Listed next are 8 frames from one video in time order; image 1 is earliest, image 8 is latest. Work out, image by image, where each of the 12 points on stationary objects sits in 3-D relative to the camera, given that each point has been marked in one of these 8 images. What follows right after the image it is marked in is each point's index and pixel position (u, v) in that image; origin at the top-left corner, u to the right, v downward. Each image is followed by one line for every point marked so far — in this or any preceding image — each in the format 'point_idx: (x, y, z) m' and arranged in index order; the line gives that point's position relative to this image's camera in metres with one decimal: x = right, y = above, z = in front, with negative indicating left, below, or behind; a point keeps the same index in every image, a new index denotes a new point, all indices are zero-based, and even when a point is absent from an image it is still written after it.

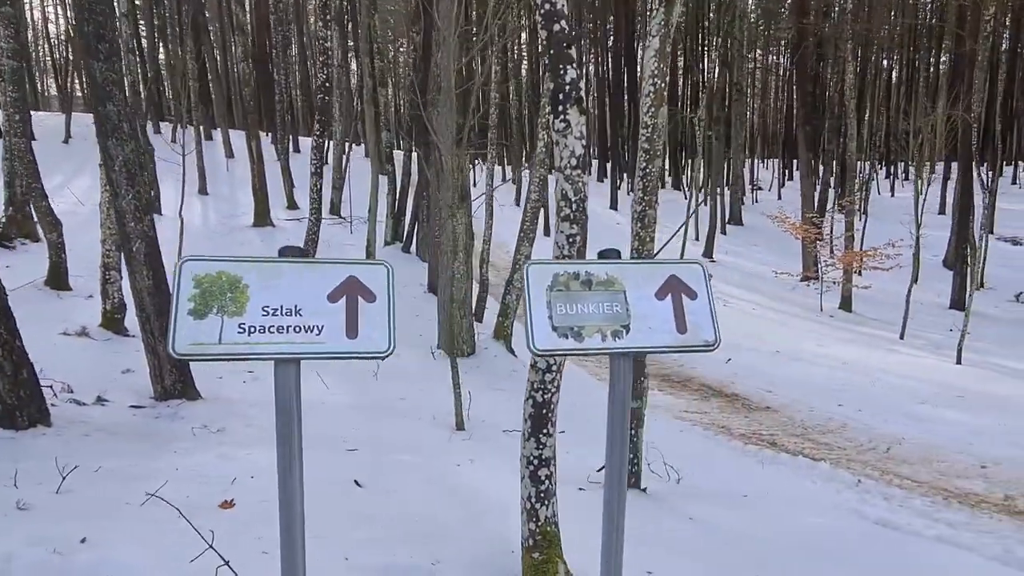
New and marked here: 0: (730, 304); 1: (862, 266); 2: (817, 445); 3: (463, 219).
0: (+5.9, -0.4, +19.4) m
1: (+9.2, +0.6, +19.1) m
2: (+3.3, -1.7, +7.9) m
3: (-0.7, +0.9, +9.5) m
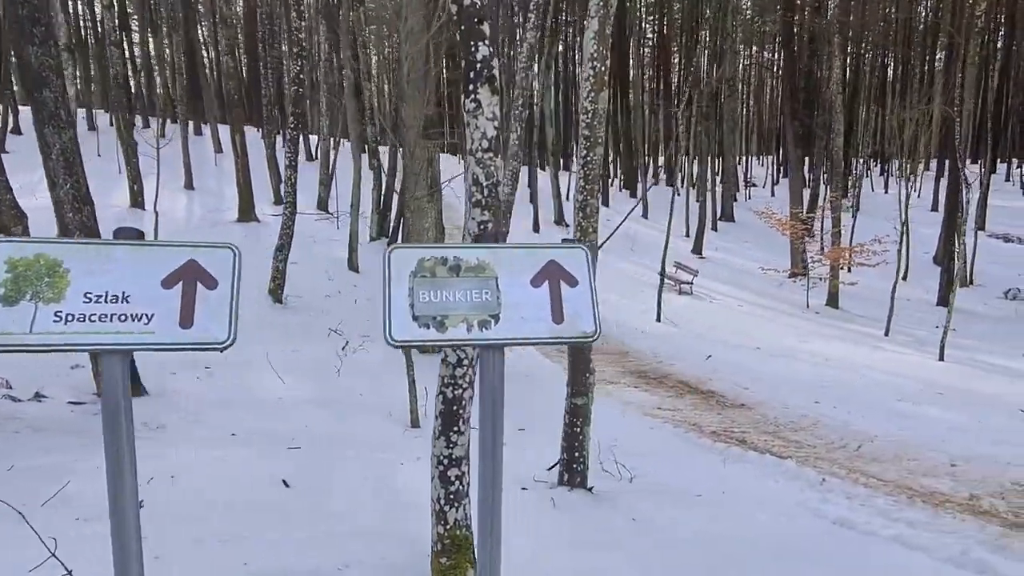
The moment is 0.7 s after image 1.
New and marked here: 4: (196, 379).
0: (+5.5, -0.3, +19.3) m
1: (+8.8, +0.7, +18.9) m
2: (+2.9, -1.7, +7.7) m
3: (-1.0, +1.0, +9.4) m
4: (-3.1, -0.9, +7.2) m
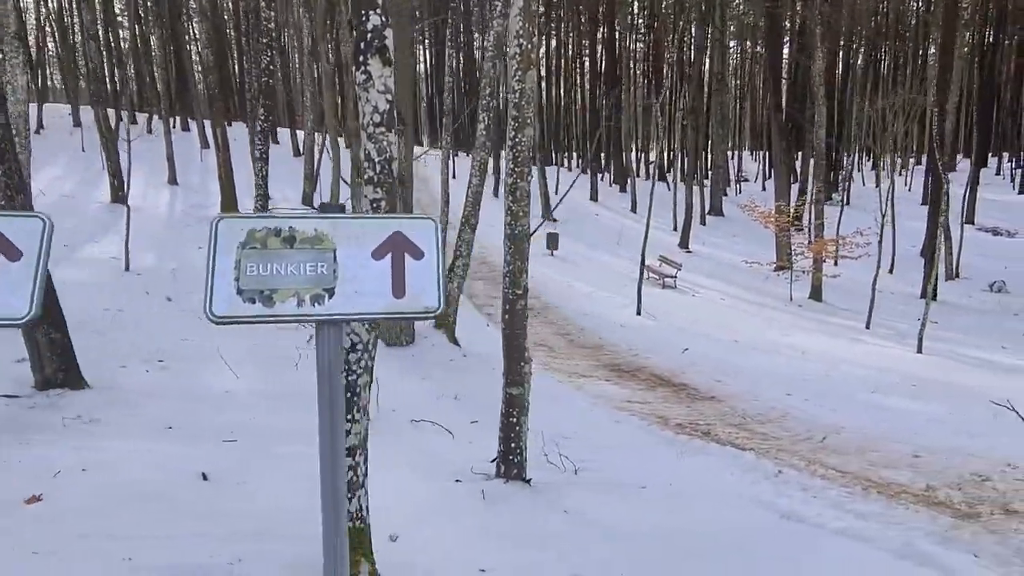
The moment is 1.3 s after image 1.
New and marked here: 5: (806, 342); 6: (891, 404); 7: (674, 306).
0: (+5.0, -0.2, +19.2) m
1: (+8.3, +0.9, +18.8) m
2: (+2.5, -1.5, +7.6) m
3: (-1.5, +1.1, +9.2) m
4: (-3.6, -0.8, +7.0) m
5: (+5.6, -1.0, +13.8) m
6: (+4.7, -1.4, +8.9) m
7: (+3.9, -0.5, +17.2) m
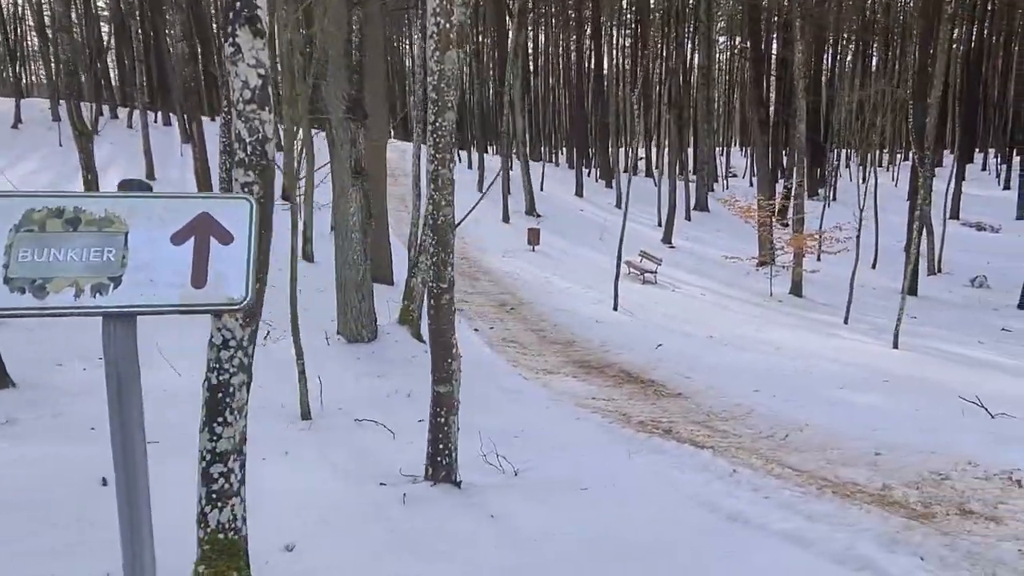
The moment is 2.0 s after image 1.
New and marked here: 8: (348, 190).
0: (+4.4, 0.0, +19.1) m
1: (+7.8, +1.0, +18.7) m
2: (+2.1, -1.5, +7.5) m
3: (-1.9, +1.1, +9.0) m
4: (-4.0, -0.8, +6.8) m
5: (+5.1, -0.9, +13.6) m
6: (+4.2, -1.4, +8.8) m
7: (+3.3, -0.3, +17.0) m
8: (-2.0, +1.2, +8.9) m
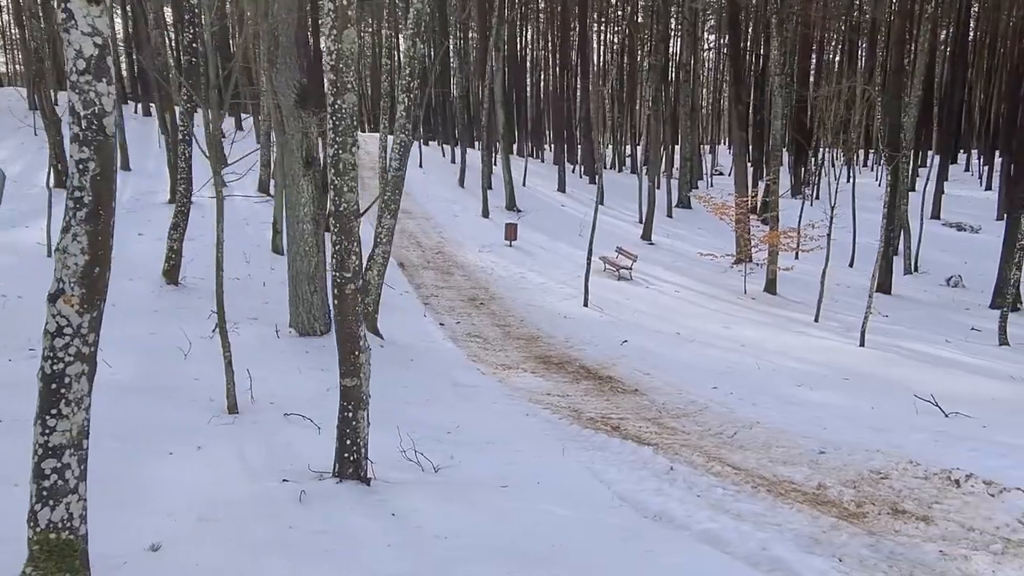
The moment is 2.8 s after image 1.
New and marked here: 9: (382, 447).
0: (+3.7, +0.1, +19.0) m
1: (+7.1, +1.0, +18.7) m
2: (+1.5, -1.4, +7.3) m
3: (-2.5, +1.2, +8.8) m
4: (-4.5, -0.7, +6.6) m
5: (+4.4, -0.9, +13.6) m
6: (+3.6, -1.3, +8.7) m
7: (+2.6, -0.3, +16.9) m
8: (-2.6, +1.3, +8.8) m
9: (-0.9, -1.1, +5.0) m
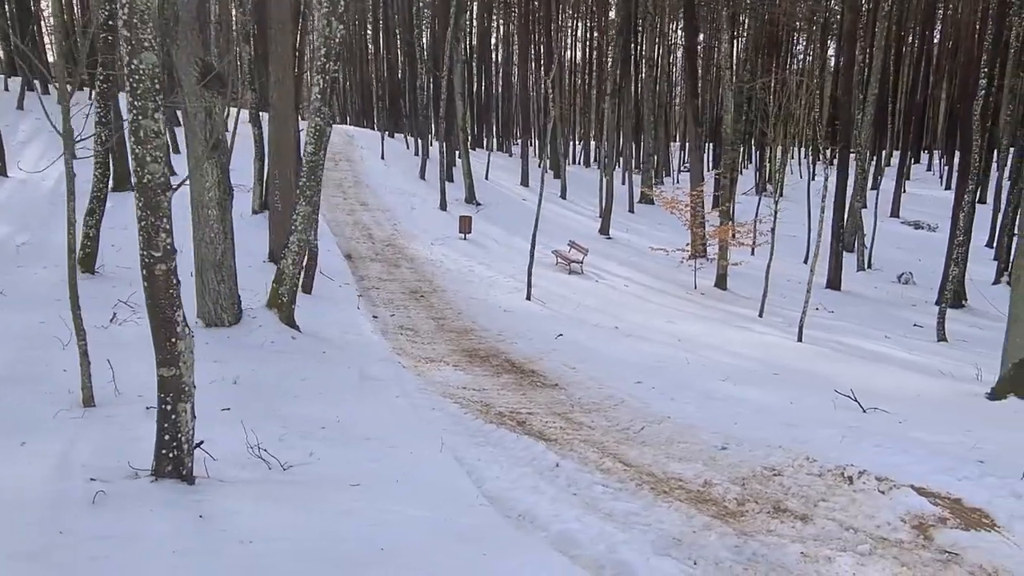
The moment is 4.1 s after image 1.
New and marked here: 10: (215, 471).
0: (+2.4, +0.2, +18.8) m
1: (+5.7, +1.2, +18.6) m
2: (+0.6, -1.3, +7.1) m
3: (-3.5, +1.4, +8.4) m
4: (-5.5, -0.5, +6.1) m
5: (+3.3, -0.8, +13.4) m
6: (+2.6, -1.2, +8.5) m
7: (+1.4, -0.1, +16.7) m
8: (-3.6, +1.4, +8.4) m
9: (-1.8, -1.0, +4.6) m
10: (-1.7, -1.0, +4.1) m
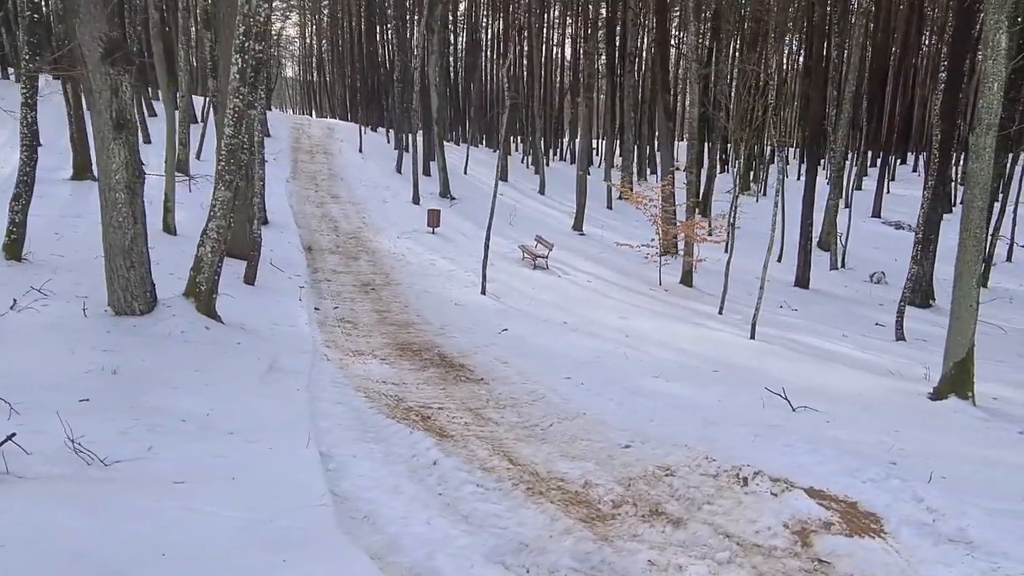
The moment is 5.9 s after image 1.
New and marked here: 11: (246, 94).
0: (+1.4, +0.3, +18.5) m
1: (+4.8, +1.3, +18.3) m
2: (-0.3, -1.2, +6.8) m
3: (-4.4, +1.5, +8.1) m
4: (-6.3, -0.4, +5.7) m
5: (+2.3, -0.7, +13.1) m
6: (+1.7, -1.2, +8.2) m
7: (+0.4, 0.0, +16.4) m
8: (-4.4, +1.6, +8.0) m
9: (-2.7, -0.9, +4.3) m
10: (-2.6, -0.9, +3.8) m
11: (-3.2, +2.4, +8.8) m
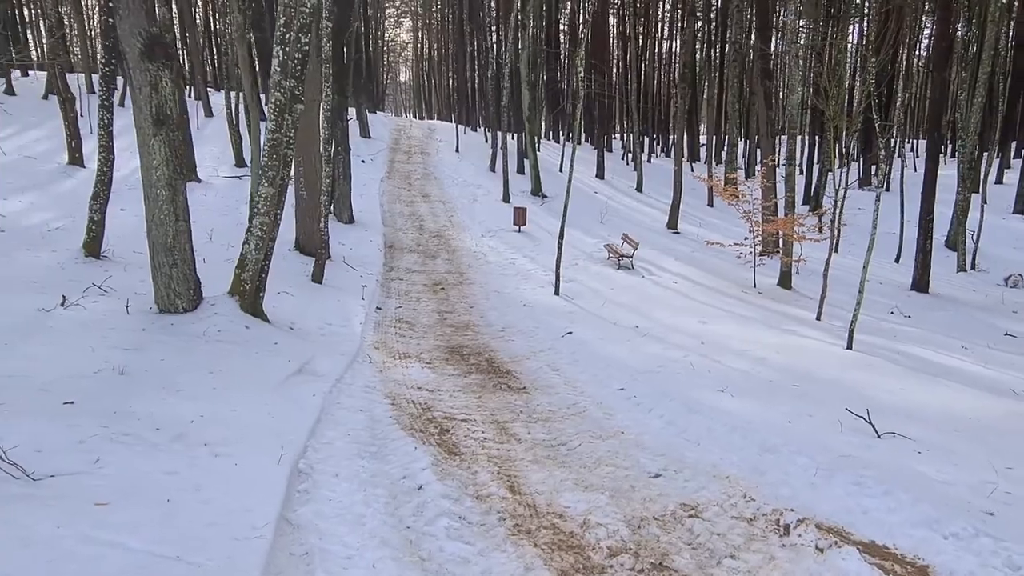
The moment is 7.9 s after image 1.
0: (+3.3, +0.3, +17.4) m
1: (+6.7, +1.2, +16.8) m
2: (-0.1, -1.2, +6.1) m
3: (-3.9, +1.5, +8.0) m
4: (-6.2, -0.3, +6.0) m
5: (+3.5, -0.7, +12.0) m
6: (+2.1, -1.2, +7.3) m
7: (+2.0, 0.0, +15.5) m
8: (-4.0, +1.6, +7.9) m
9: (-2.8, -0.9, +4.0) m
10: (-2.8, -0.9, +3.5) m
11: (-2.6, +2.4, +8.6) m
